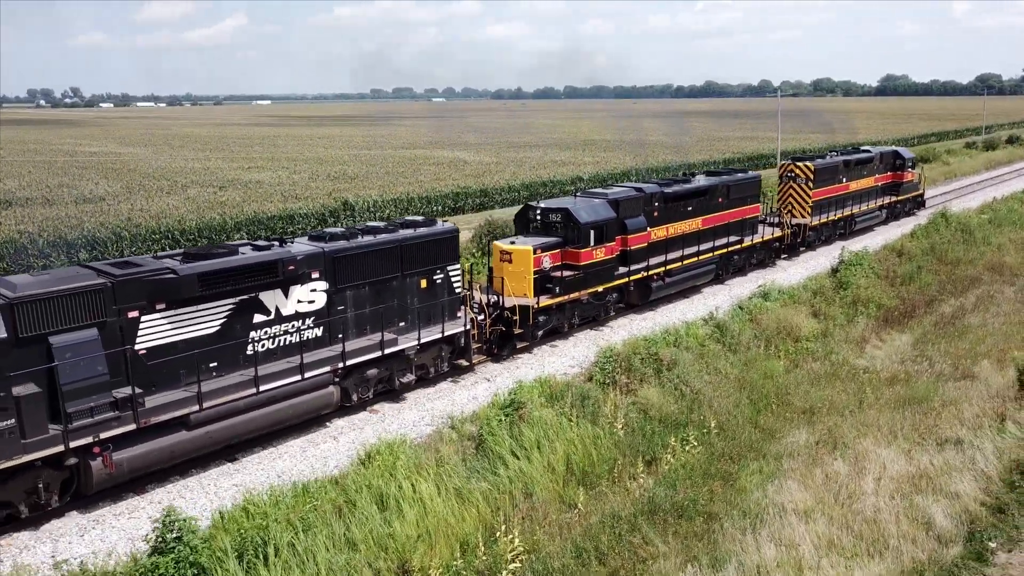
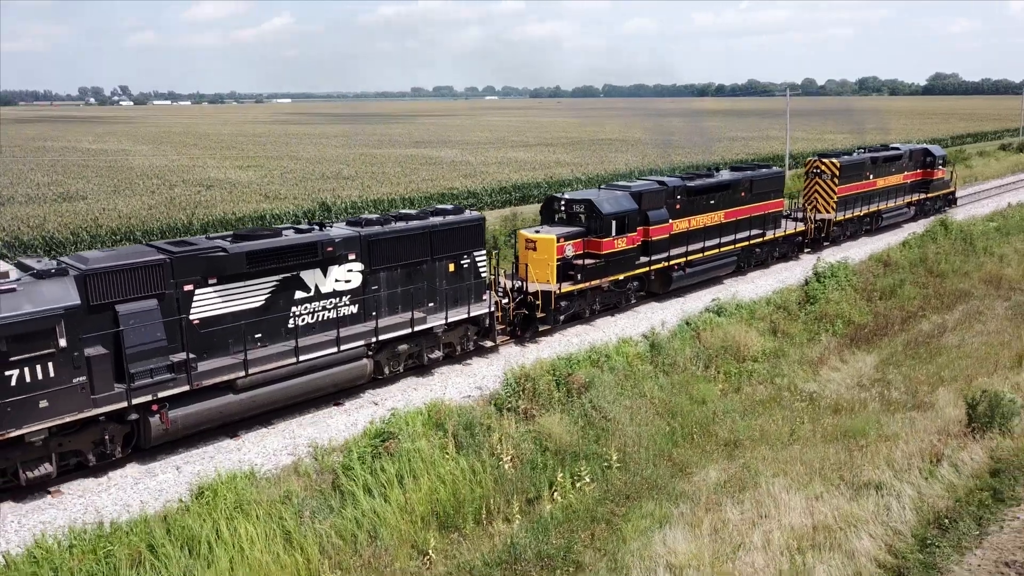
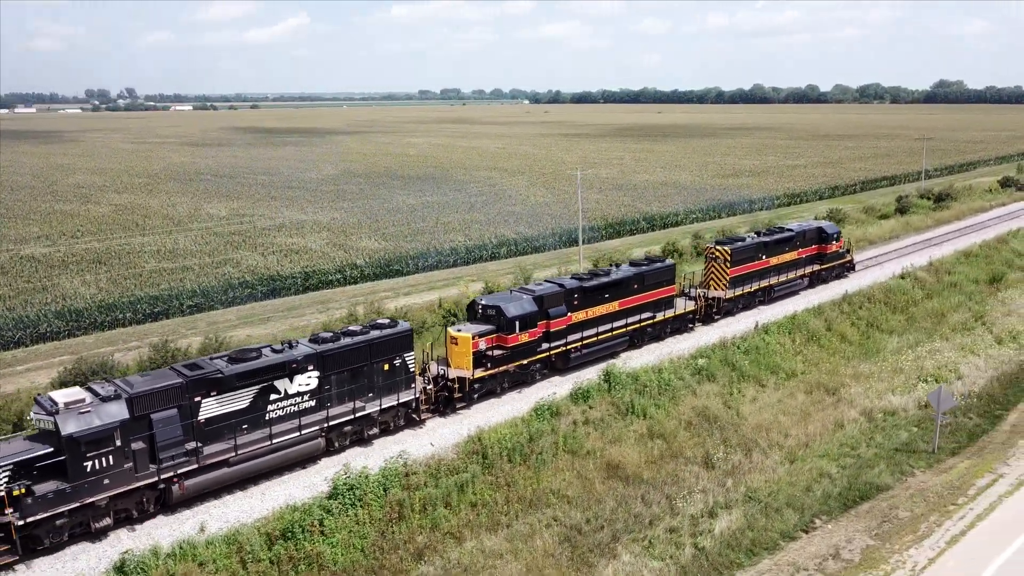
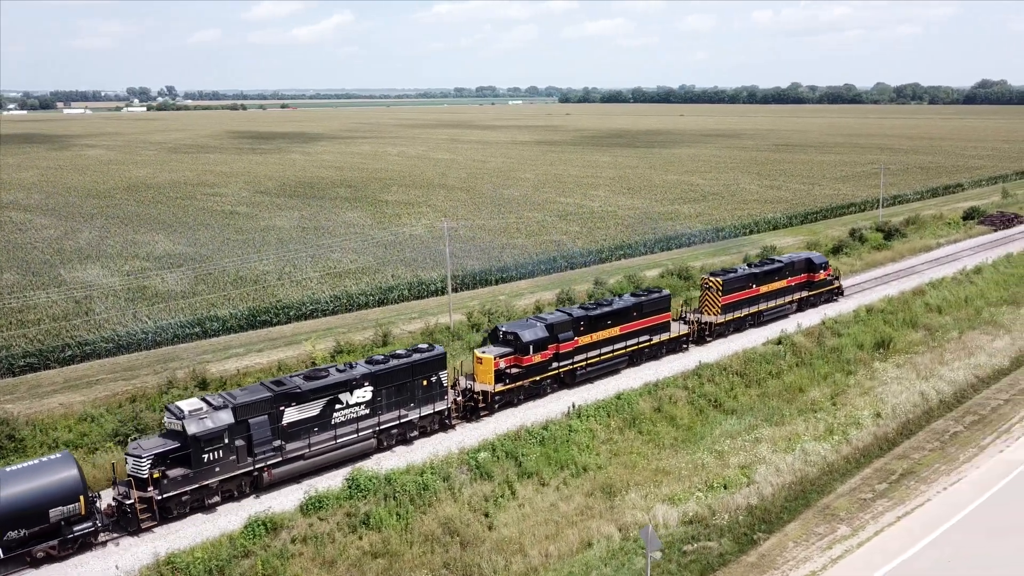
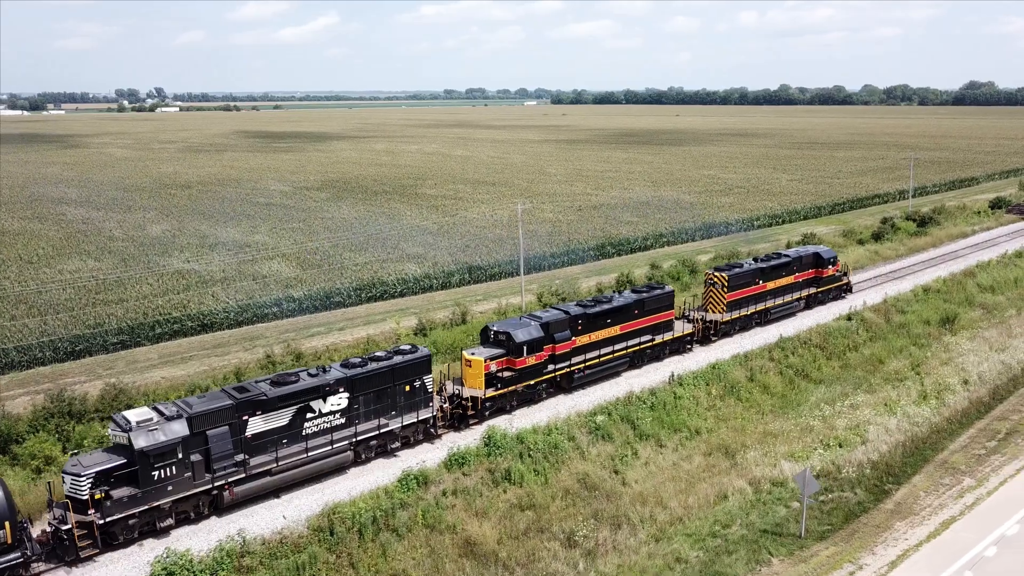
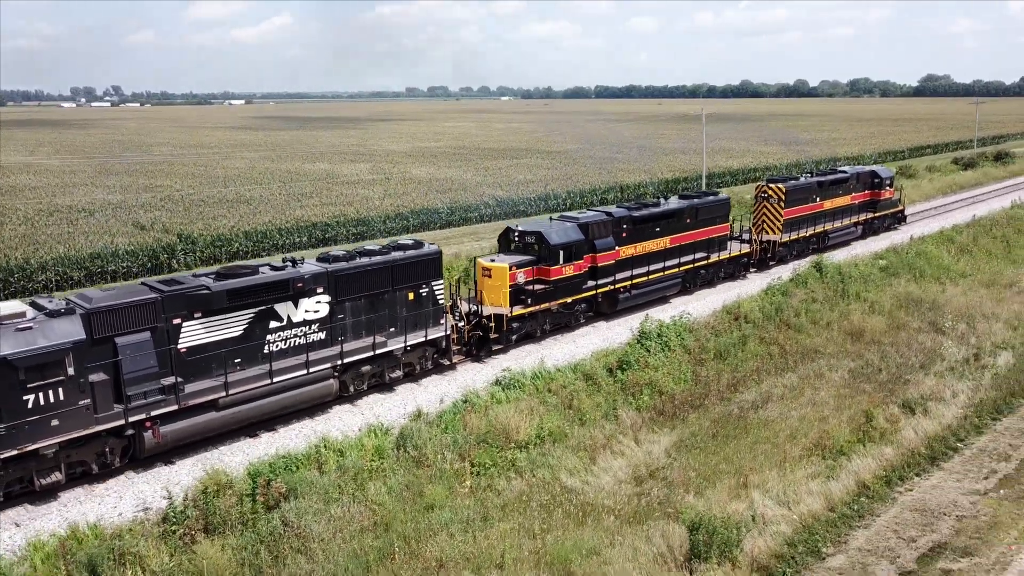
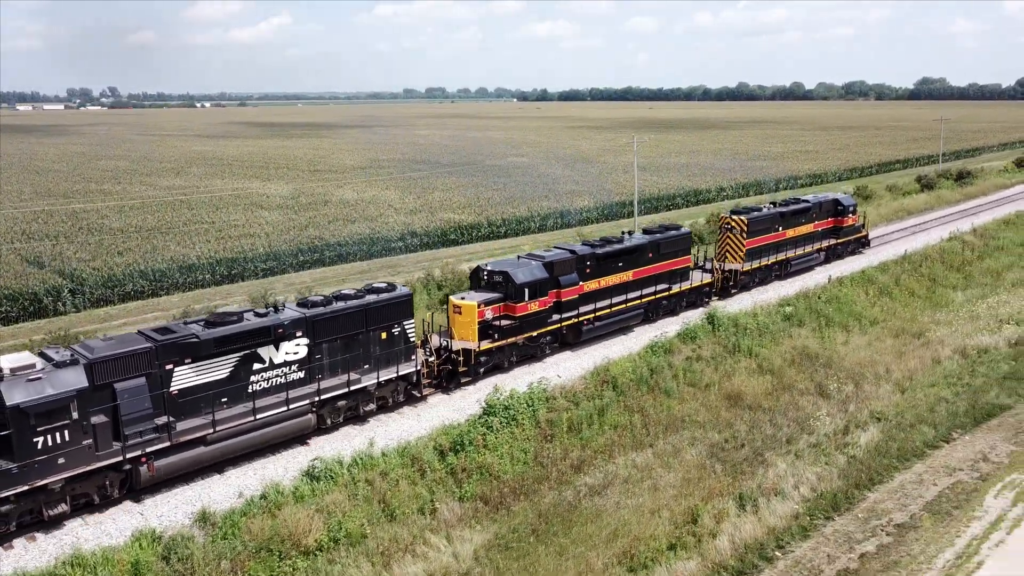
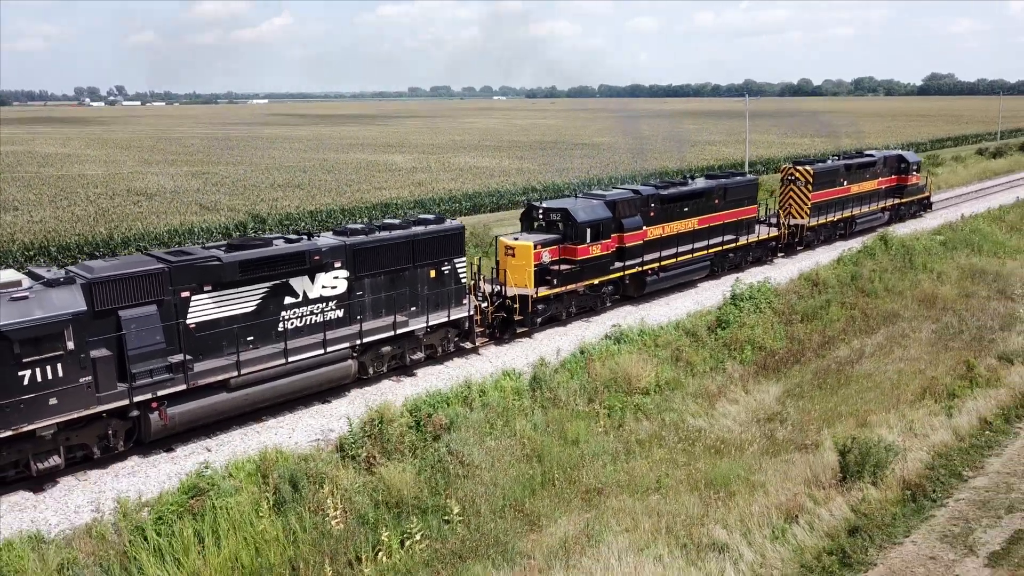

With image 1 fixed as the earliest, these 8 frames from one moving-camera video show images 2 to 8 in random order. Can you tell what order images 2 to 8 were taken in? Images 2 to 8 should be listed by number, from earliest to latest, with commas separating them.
2, 8, 6, 7, 3, 5, 4
